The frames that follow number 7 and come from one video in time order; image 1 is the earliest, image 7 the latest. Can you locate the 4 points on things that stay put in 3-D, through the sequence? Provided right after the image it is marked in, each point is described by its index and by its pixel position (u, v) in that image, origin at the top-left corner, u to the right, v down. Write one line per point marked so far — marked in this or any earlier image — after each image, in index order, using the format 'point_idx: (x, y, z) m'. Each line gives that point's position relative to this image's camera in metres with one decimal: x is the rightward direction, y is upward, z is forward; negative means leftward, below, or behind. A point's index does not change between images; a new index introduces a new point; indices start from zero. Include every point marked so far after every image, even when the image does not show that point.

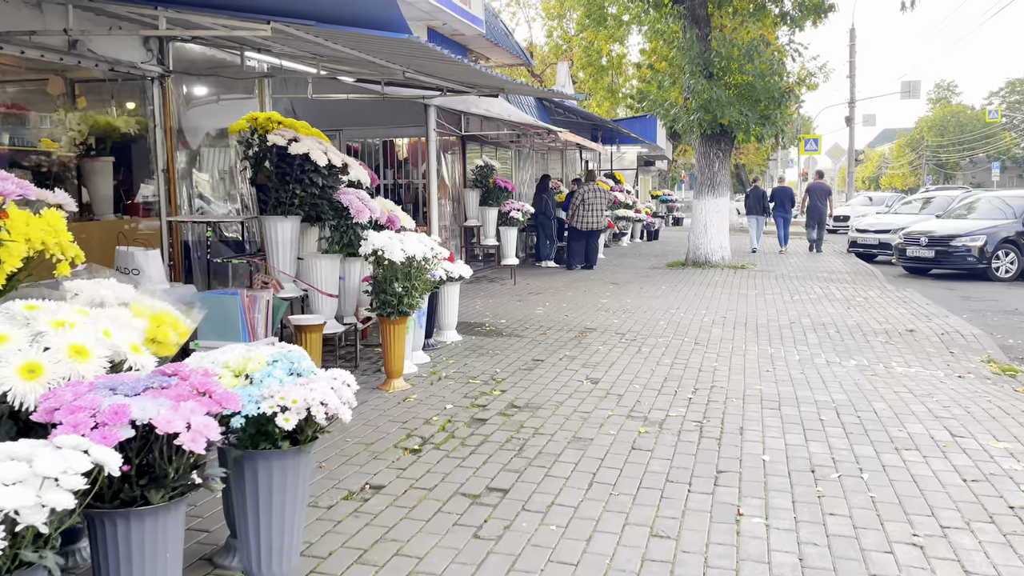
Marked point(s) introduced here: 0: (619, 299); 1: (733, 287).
0: (+1.5, -0.2, +10.8) m
1: (+3.4, 0.0, +12.1) m
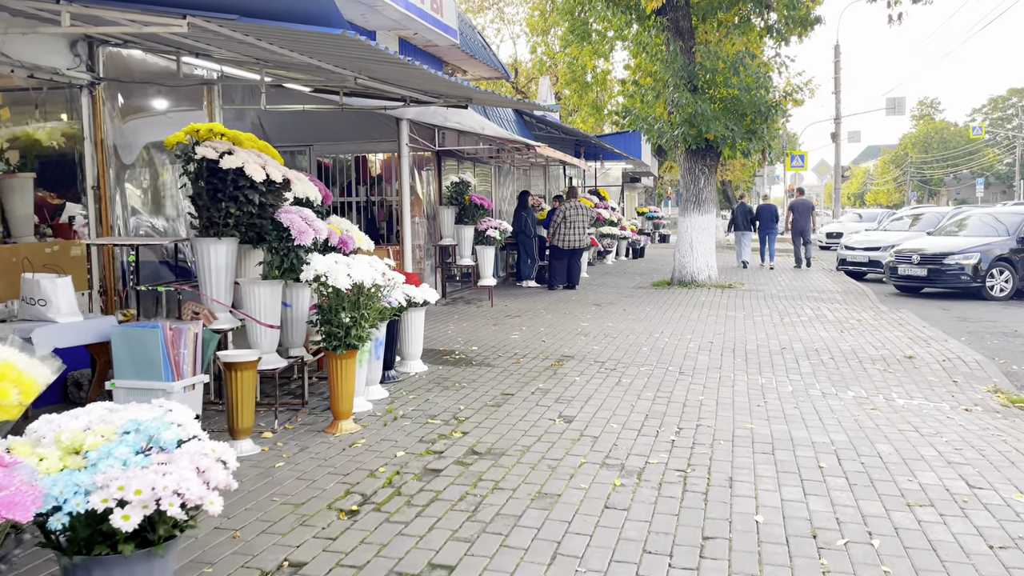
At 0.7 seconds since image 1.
0: (+1.2, -0.5, +10.2) m
1: (+3.1, -0.3, +11.6) m
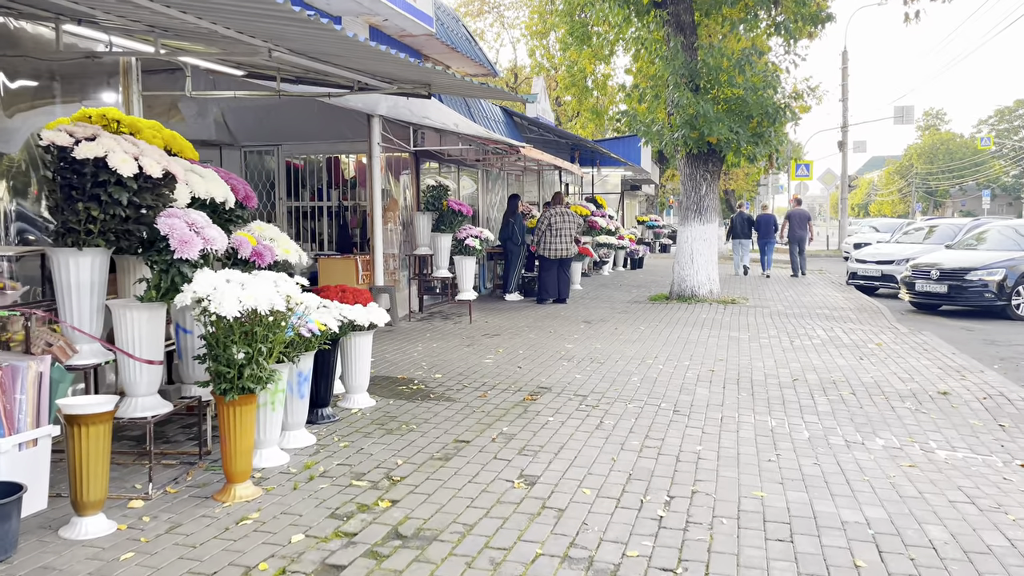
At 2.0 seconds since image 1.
0: (+0.9, -0.7, +9.1) m
1: (+2.8, -0.5, +10.4) m
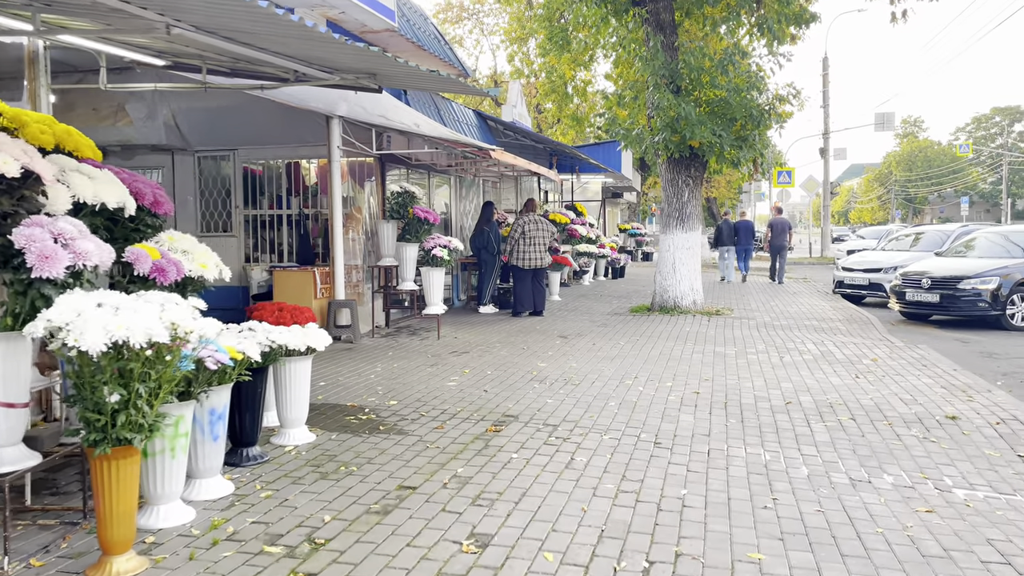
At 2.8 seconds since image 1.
0: (+0.5, -0.8, +8.4) m
1: (+2.4, -0.7, +9.8) m
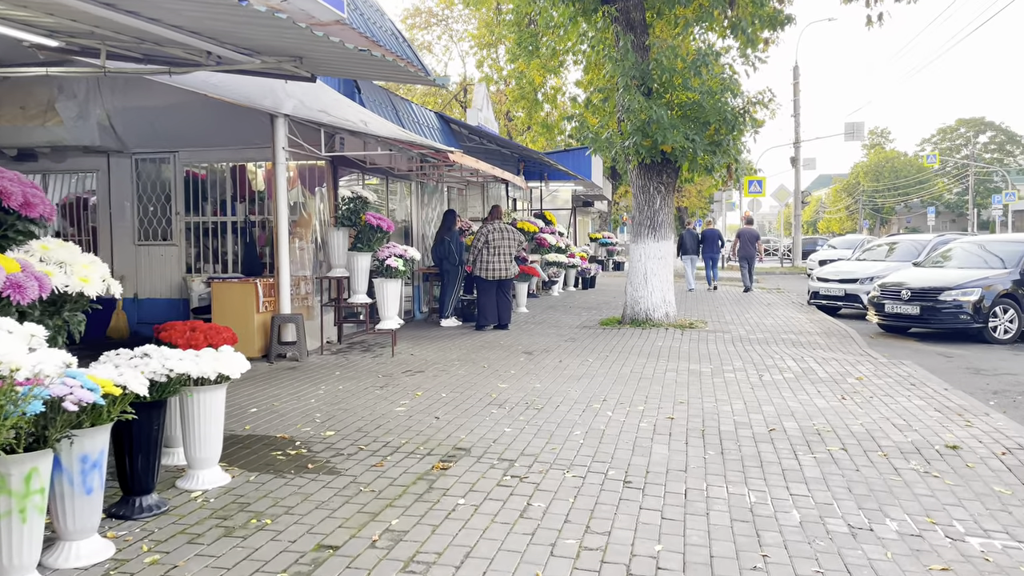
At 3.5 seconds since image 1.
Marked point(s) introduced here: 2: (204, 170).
0: (+0.1, -0.9, +7.7) m
1: (+2.0, -0.8, +9.1) m
2: (-4.4, +1.7, +10.9) m
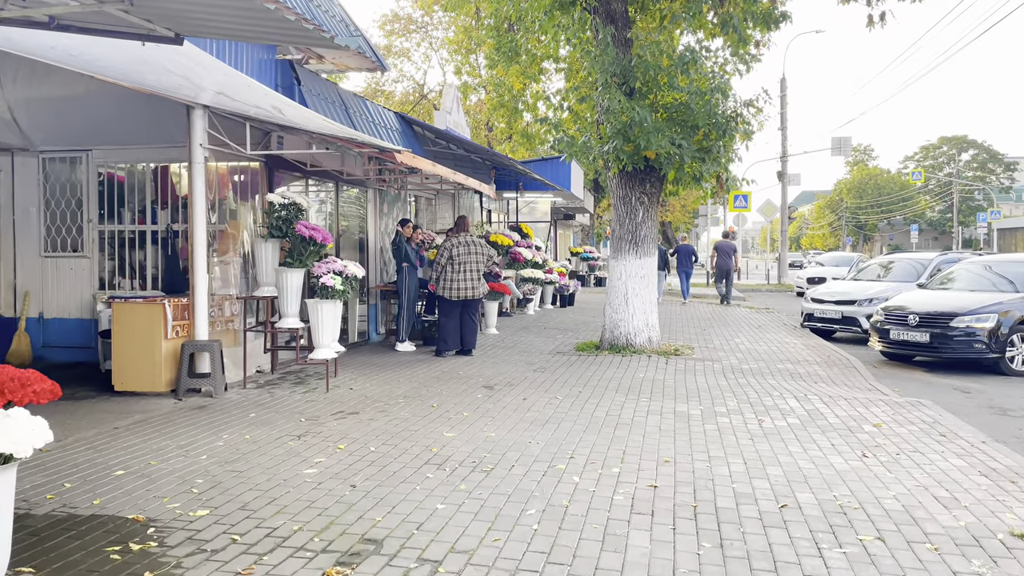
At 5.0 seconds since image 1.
0: (-0.3, -1.2, +6.3) m
1: (+1.5, -1.1, +7.8) m
2: (-4.8, +1.4, +9.5) m
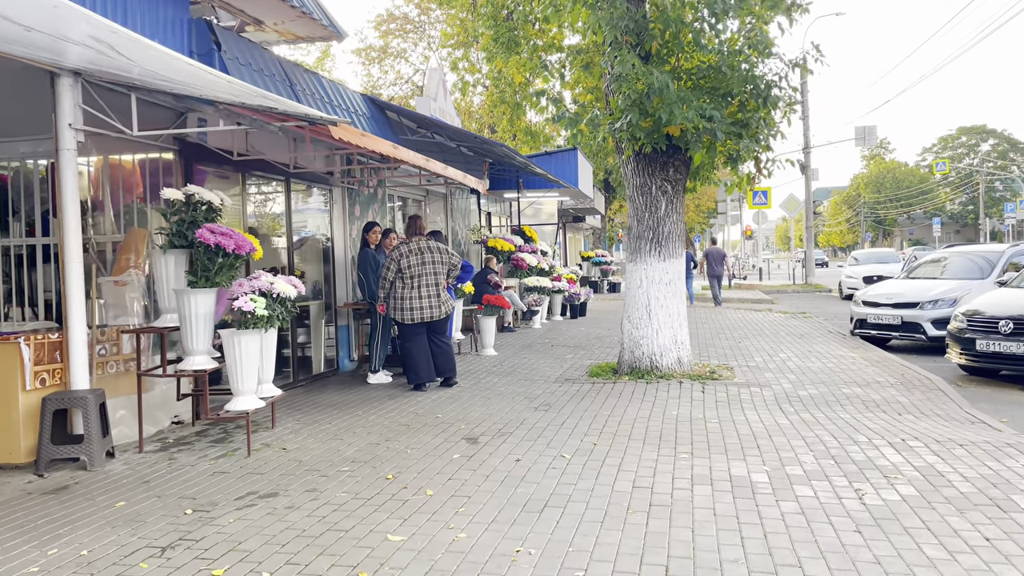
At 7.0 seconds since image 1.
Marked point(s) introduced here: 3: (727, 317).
0: (-0.4, -1.3, +4.2) m
1: (+1.5, -1.2, +5.7) m
2: (-4.9, +1.1, +7.5) m
3: (+4.9, -0.7, +17.6) m
